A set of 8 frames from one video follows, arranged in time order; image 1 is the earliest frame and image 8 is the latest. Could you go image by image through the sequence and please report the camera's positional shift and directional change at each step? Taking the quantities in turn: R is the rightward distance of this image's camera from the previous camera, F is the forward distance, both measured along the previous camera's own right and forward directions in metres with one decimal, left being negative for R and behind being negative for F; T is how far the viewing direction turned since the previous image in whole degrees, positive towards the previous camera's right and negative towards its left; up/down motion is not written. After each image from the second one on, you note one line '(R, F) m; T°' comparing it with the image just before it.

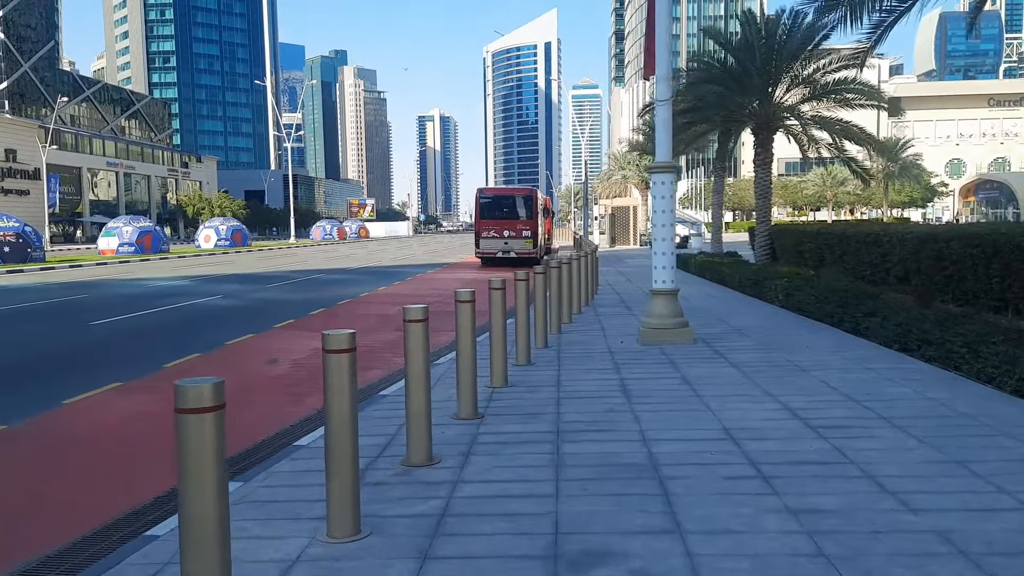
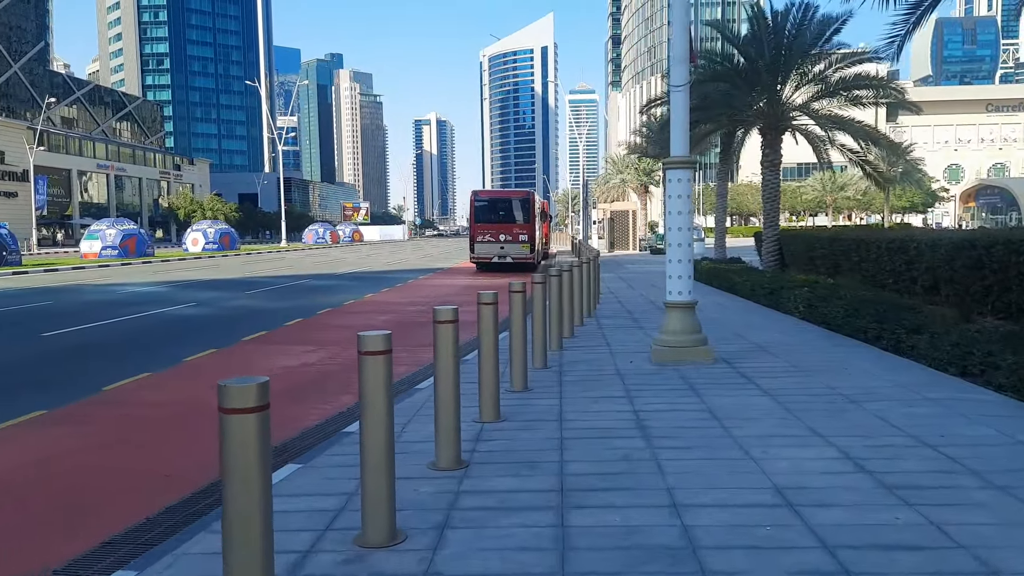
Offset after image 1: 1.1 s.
(0.0, +1.3) m; 0°
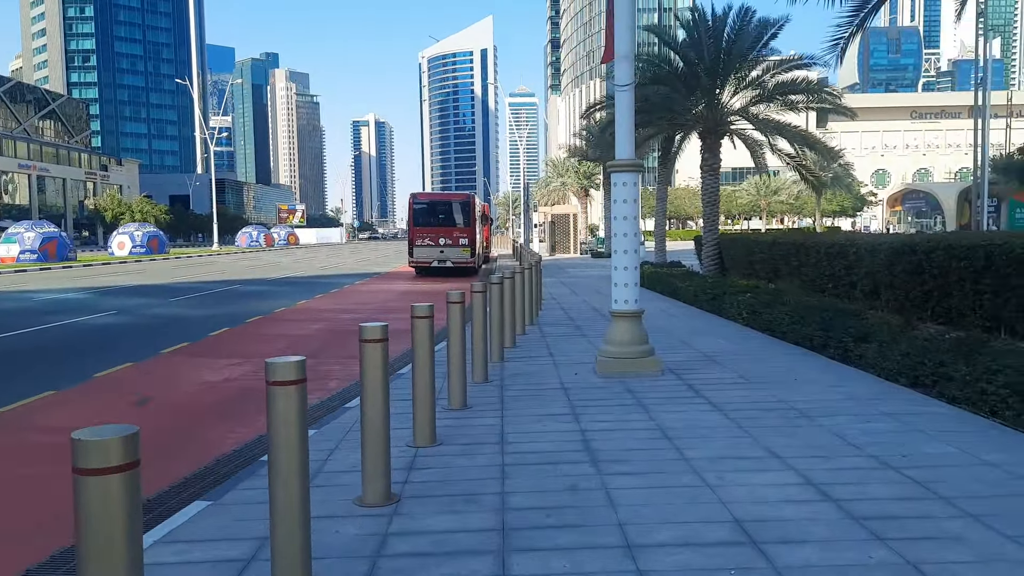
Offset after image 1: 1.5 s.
(0.0, +0.5) m; +4°
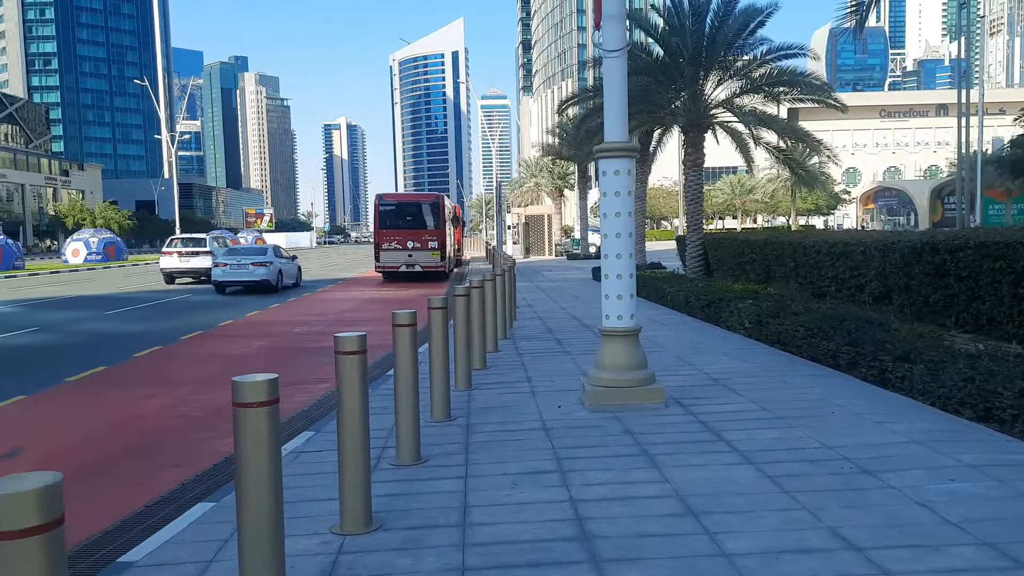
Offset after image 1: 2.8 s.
(+0.1, +1.6) m; +2°
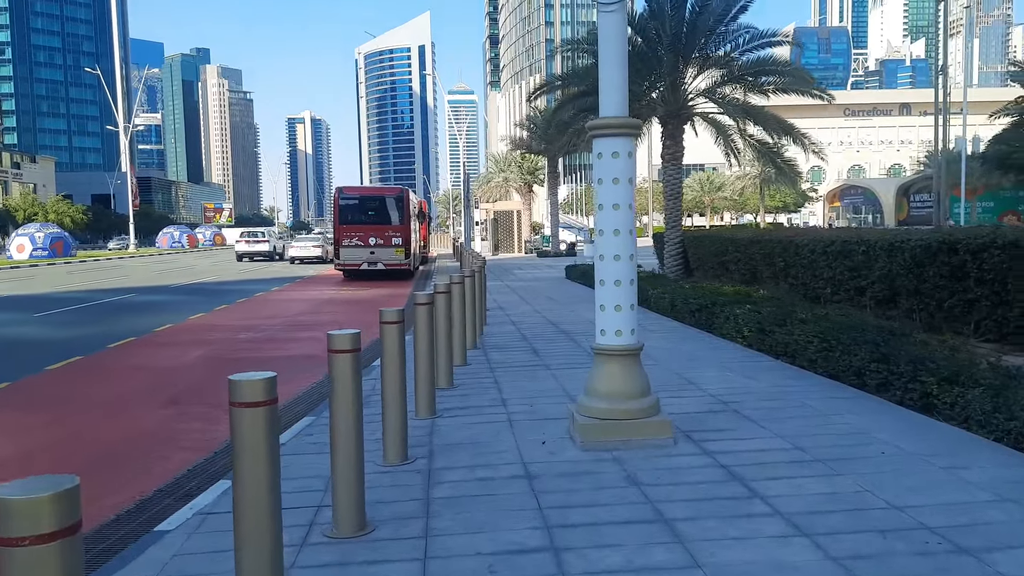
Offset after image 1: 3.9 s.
(0.0, +1.3) m; +2°
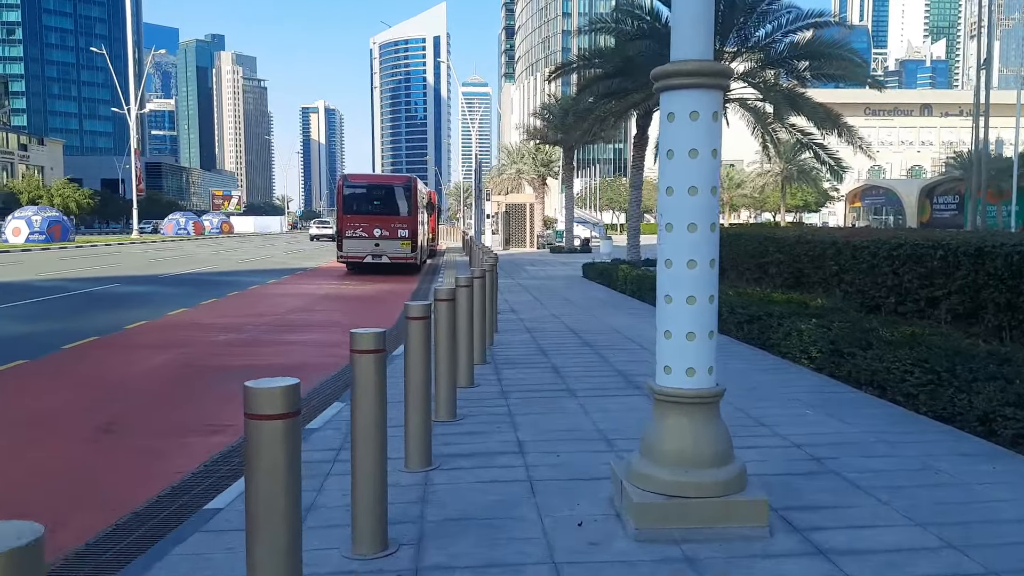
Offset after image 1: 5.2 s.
(-0.1, +1.6) m; -1°
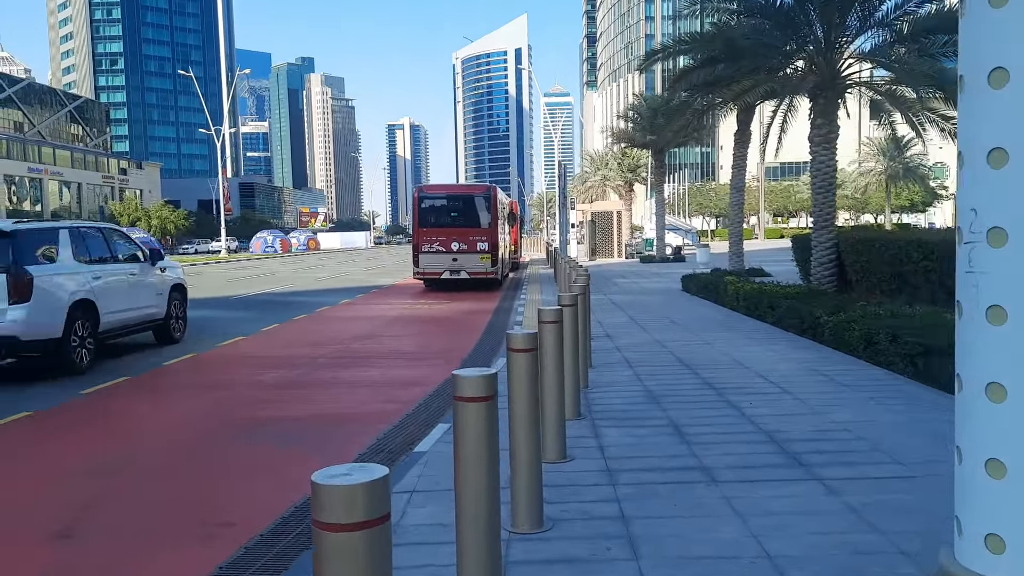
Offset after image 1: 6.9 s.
(-0.1, +1.9) m; -6°
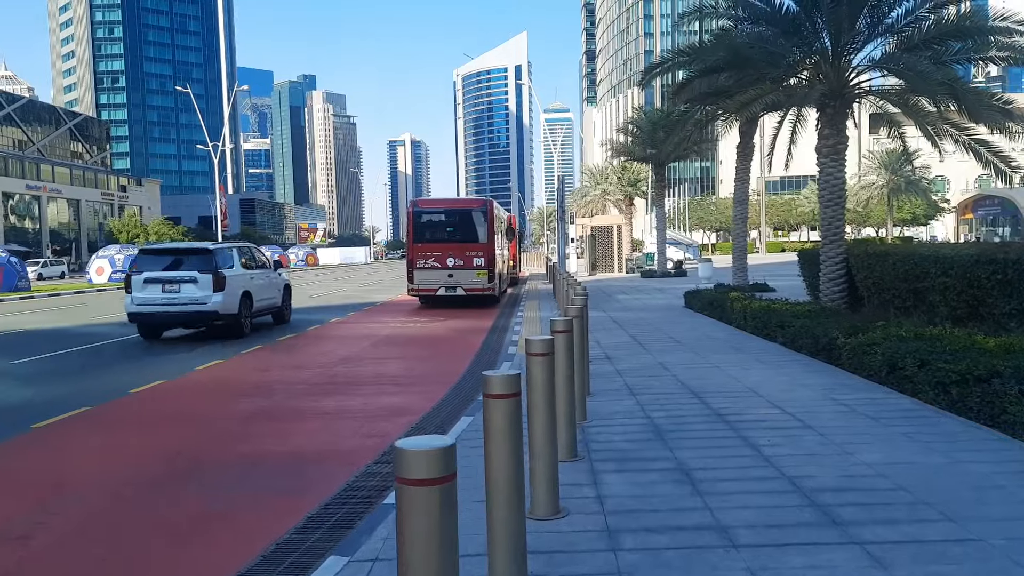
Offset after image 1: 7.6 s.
(+0.1, +0.7) m; 0°
